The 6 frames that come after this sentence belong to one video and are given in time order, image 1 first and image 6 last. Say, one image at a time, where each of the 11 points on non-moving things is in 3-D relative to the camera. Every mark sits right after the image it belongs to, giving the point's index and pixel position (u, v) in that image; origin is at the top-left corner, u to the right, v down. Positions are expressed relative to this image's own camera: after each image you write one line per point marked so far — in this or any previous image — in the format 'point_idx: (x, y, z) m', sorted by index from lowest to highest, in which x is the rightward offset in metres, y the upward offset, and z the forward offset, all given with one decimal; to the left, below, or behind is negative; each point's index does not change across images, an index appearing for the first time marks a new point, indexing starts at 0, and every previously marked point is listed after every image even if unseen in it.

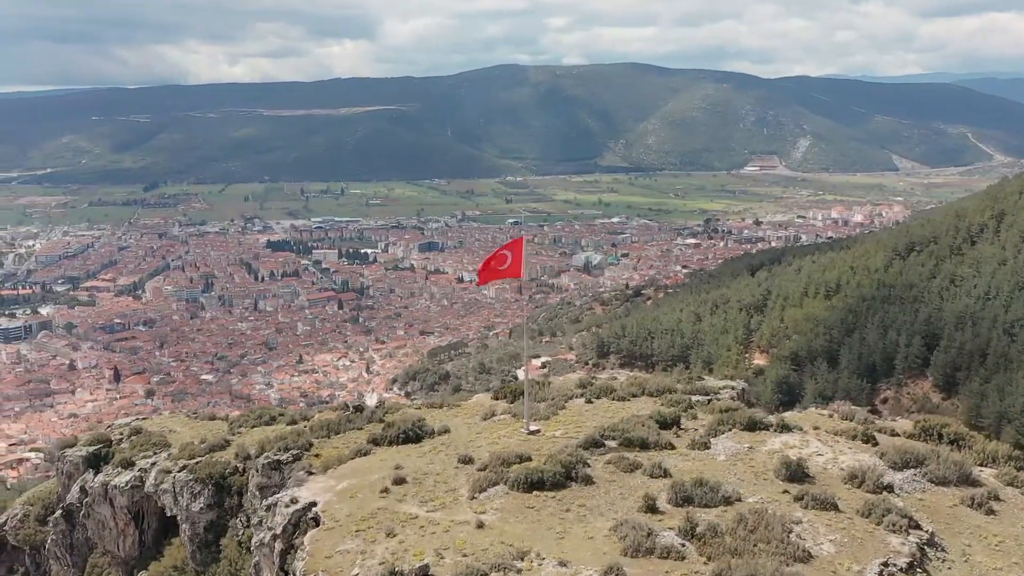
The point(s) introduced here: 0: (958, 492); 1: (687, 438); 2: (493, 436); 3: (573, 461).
0: (+5.0, -2.2, +17.5) m
1: (+2.1, -1.8, +19.0) m
2: (-0.2, -1.8, +19.4) m
3: (+0.7, -2.0, +18.6) m
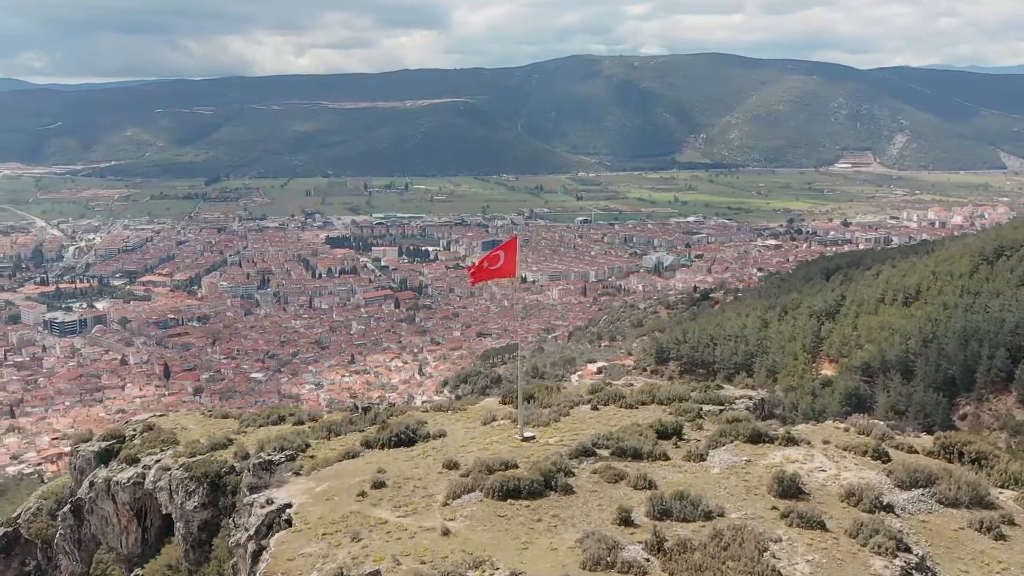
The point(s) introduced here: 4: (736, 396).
0: (+4.6, -2.2, +16.0) m
1: (+2.0, -1.8, +17.8) m
2: (-0.3, -1.8, +18.5) m
3: (+0.5, -2.0, +17.6) m
4: (+2.7, -1.3, +19.2) m
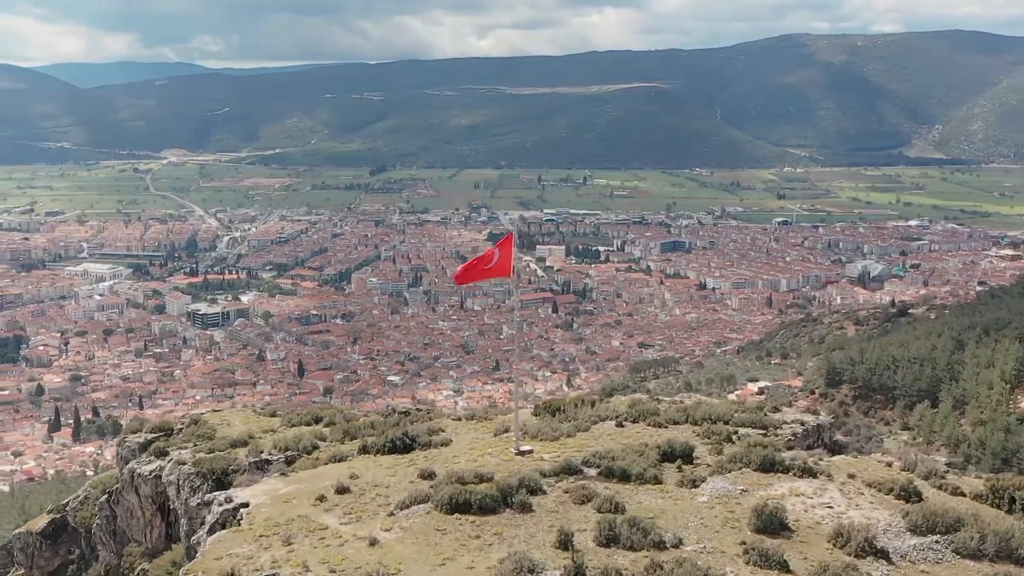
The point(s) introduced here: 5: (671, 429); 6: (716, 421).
0: (+3.5, -2.1, +11.9) m
1: (+1.6, -1.7, +14.5) m
2: (-0.4, -1.6, +15.8) m
3: (+0.1, -1.8, +14.7) m
4: (+2.7, -1.3, +15.5) m
5: (+1.5, -1.3, +15.4) m
6: (+1.9, -1.3, +15.4) m
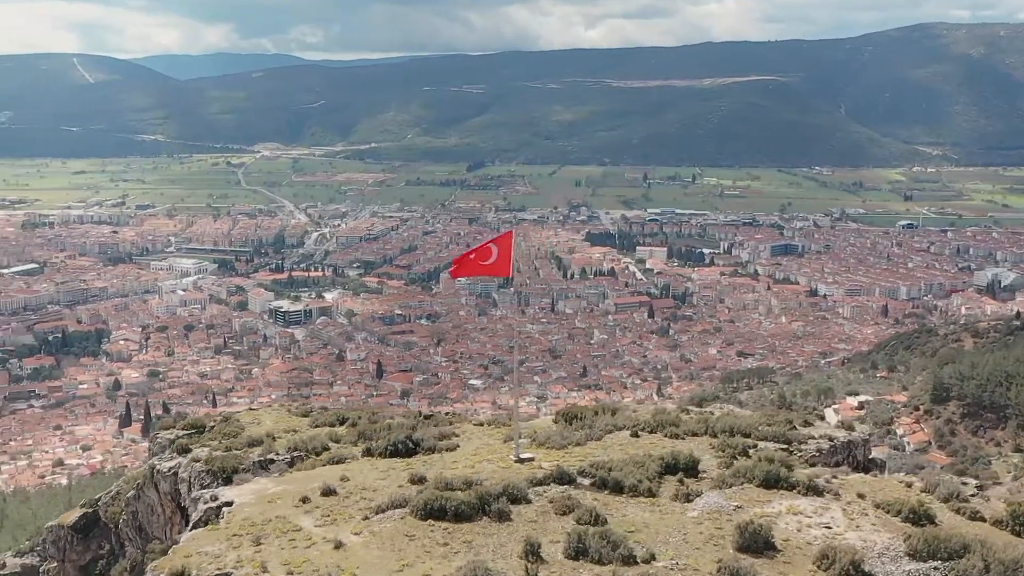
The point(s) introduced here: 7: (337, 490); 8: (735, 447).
0: (+3.0, -2.0, +10.1) m
1: (+1.4, -1.6, +12.9) m
2: (-0.3, -1.5, +14.5) m
3: (0.0, -1.7, +13.3) m
4: (+2.6, -1.2, +13.8) m
5: (+1.5, -1.3, +13.9) m
6: (+1.9, -1.2, +13.8) m
7: (-1.6, -1.8, +14.4) m
8: (+1.9, -1.3, +13.5) m
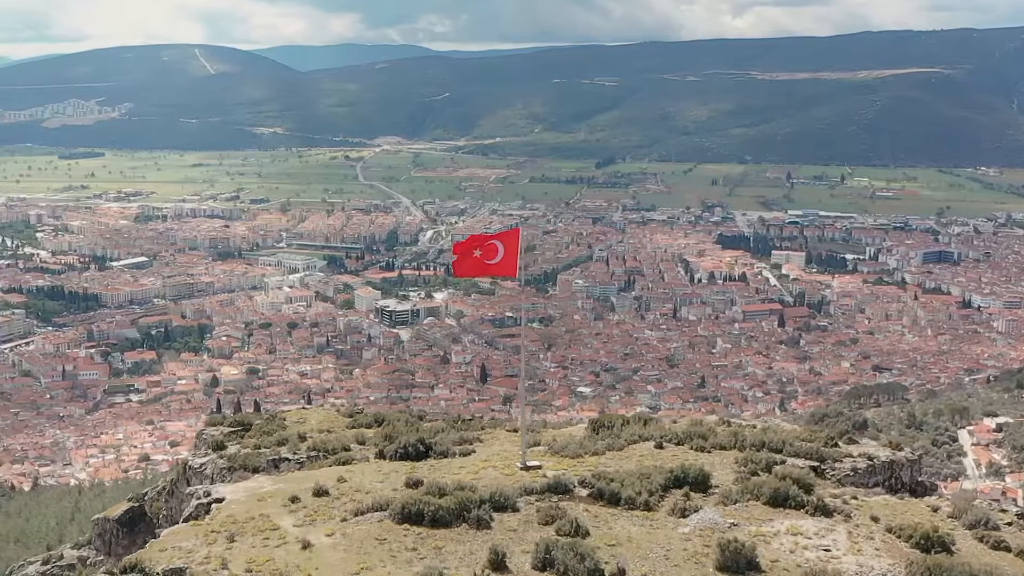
0: (+2.3, -1.9, +8.2) m
1: (+1.3, -1.5, +11.2) m
2: (-0.2, -1.4, +13.1) m
3: (-0.1, -1.6, +11.9) m
4: (+2.6, -1.1, +11.9) m
5: (+1.5, -1.2, +12.2) m
6: (+1.9, -1.1, +12.1) m
7: (-1.4, -1.7, +13.2) m
8: (+1.8, -1.2, +11.7) m
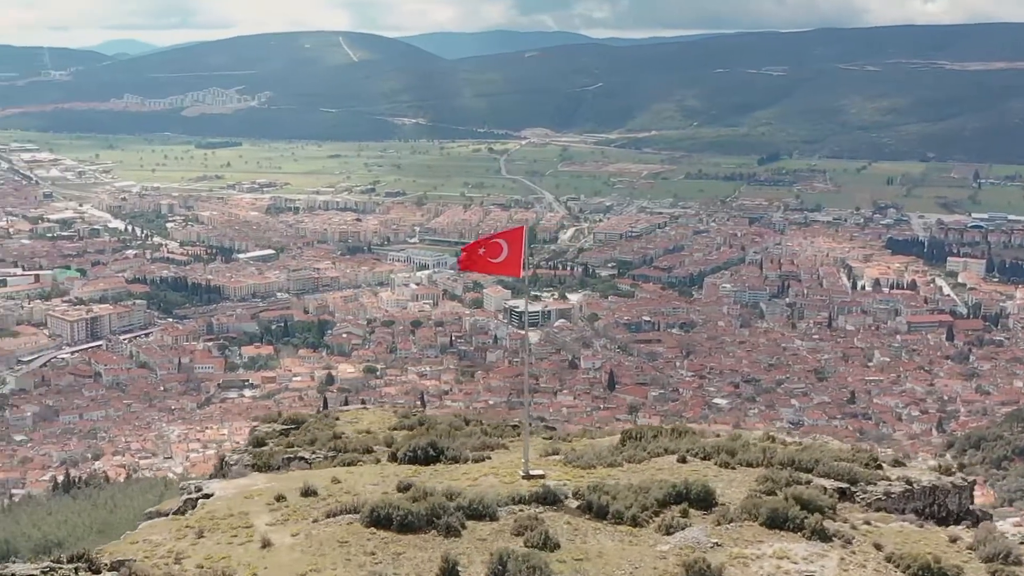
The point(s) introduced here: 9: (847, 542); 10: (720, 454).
0: (+1.6, -1.7, +6.2) m
1: (+1.1, -1.3, +9.4) m
2: (-0.1, -1.2, +11.4) m
3: (-0.2, -1.4, +10.2) m
4: (+2.5, -1.0, +9.8) m
5: (+1.5, -1.0, +10.2) m
6: (+1.8, -1.0, +10.1) m
7: (-1.3, -1.5, +11.7) m
8: (+1.7, -1.1, +9.8) m
9: (+1.9, -1.3, +8.4) m
10: (+1.6, -1.0, +10.9) m
